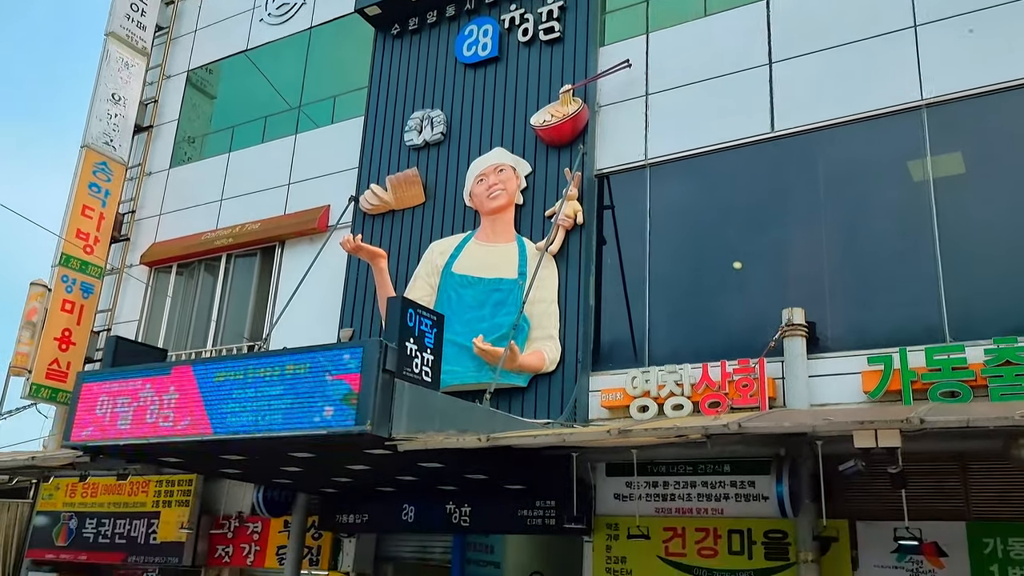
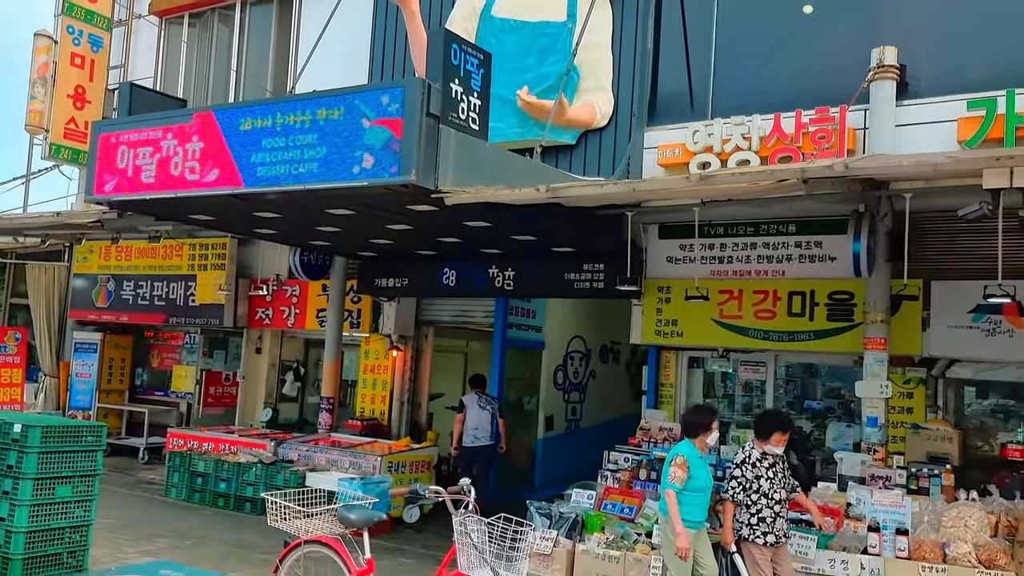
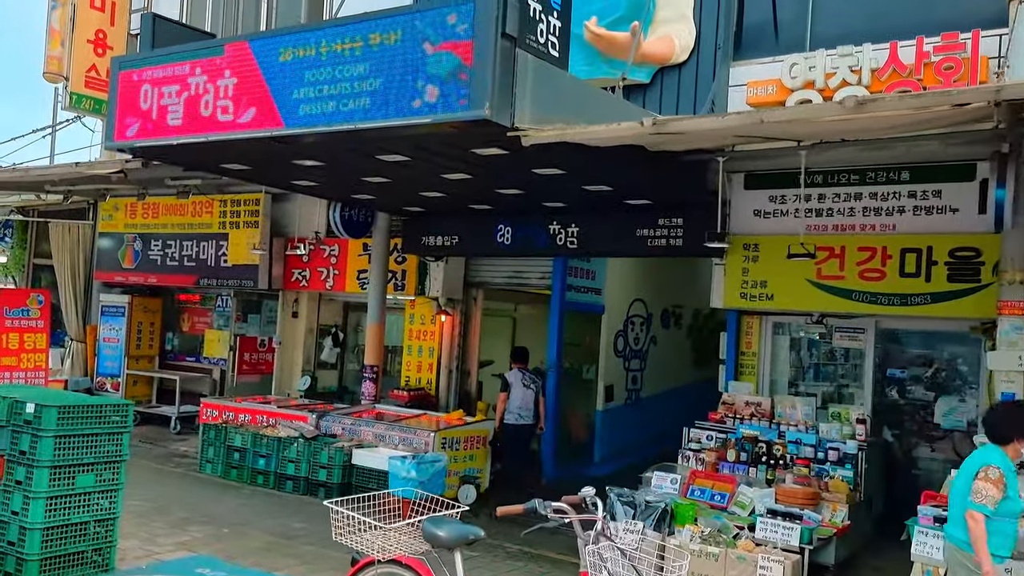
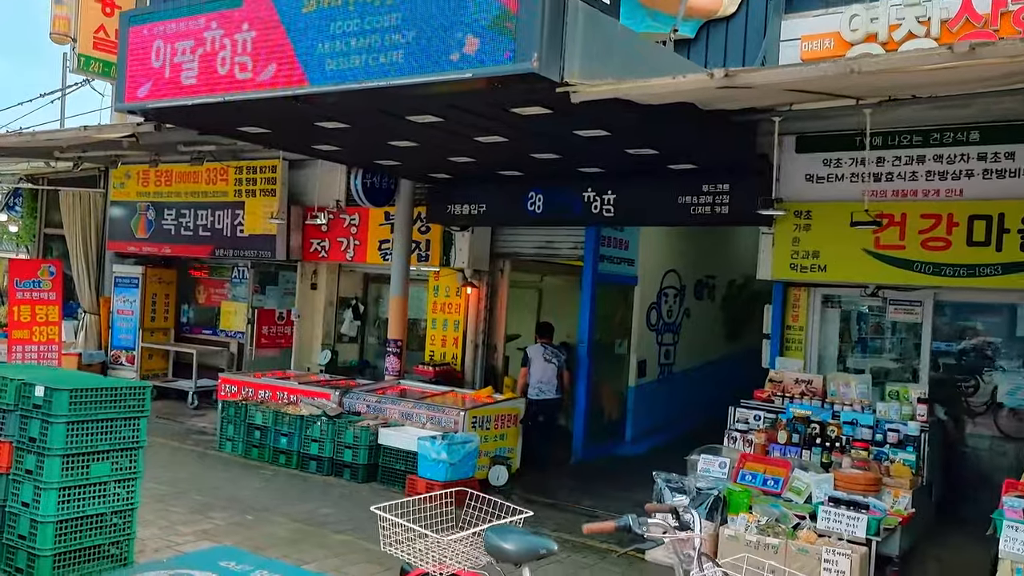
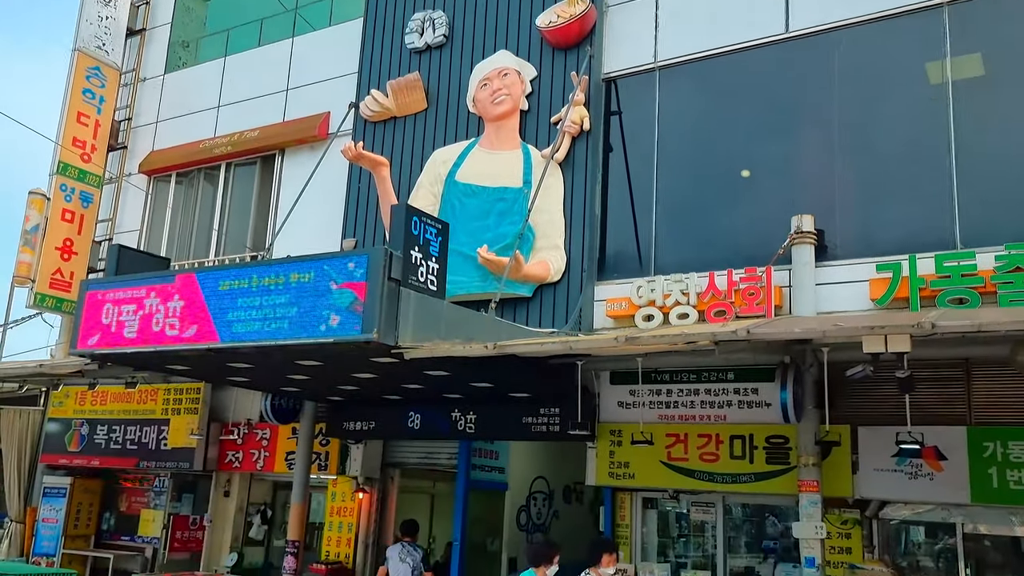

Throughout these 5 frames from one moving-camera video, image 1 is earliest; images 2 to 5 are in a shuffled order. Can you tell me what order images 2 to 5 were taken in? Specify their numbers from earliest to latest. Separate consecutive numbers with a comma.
5, 2, 3, 4
